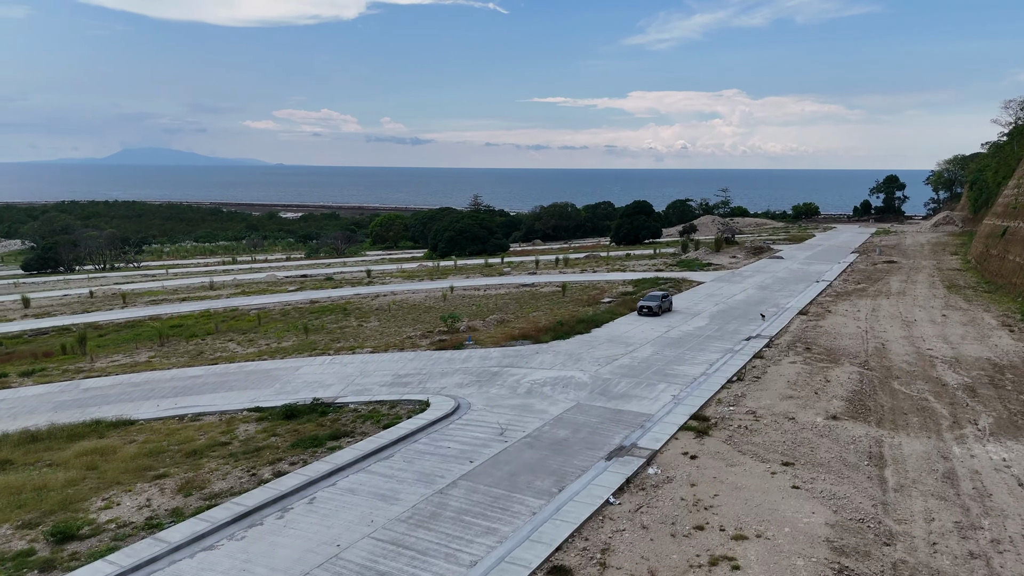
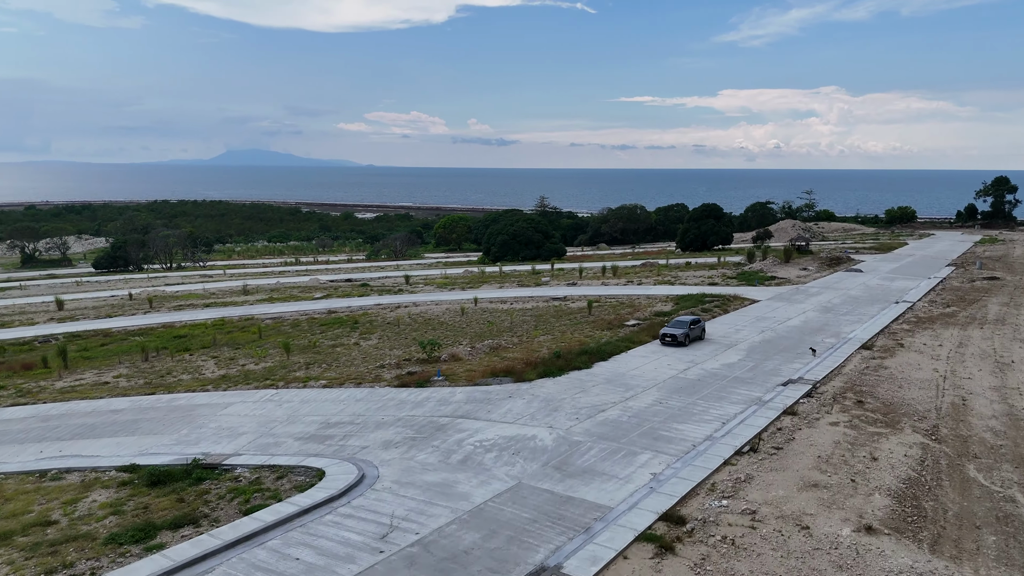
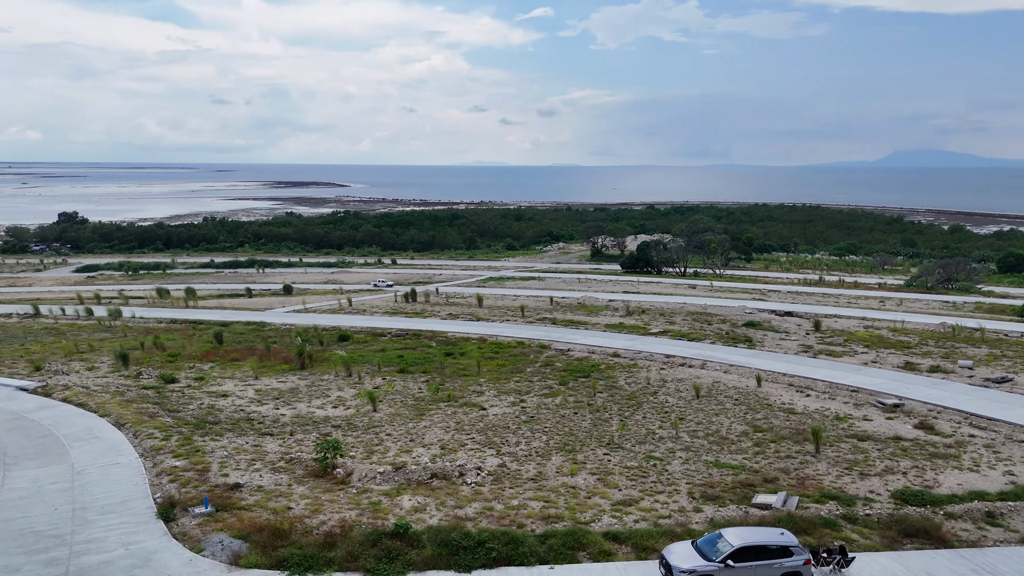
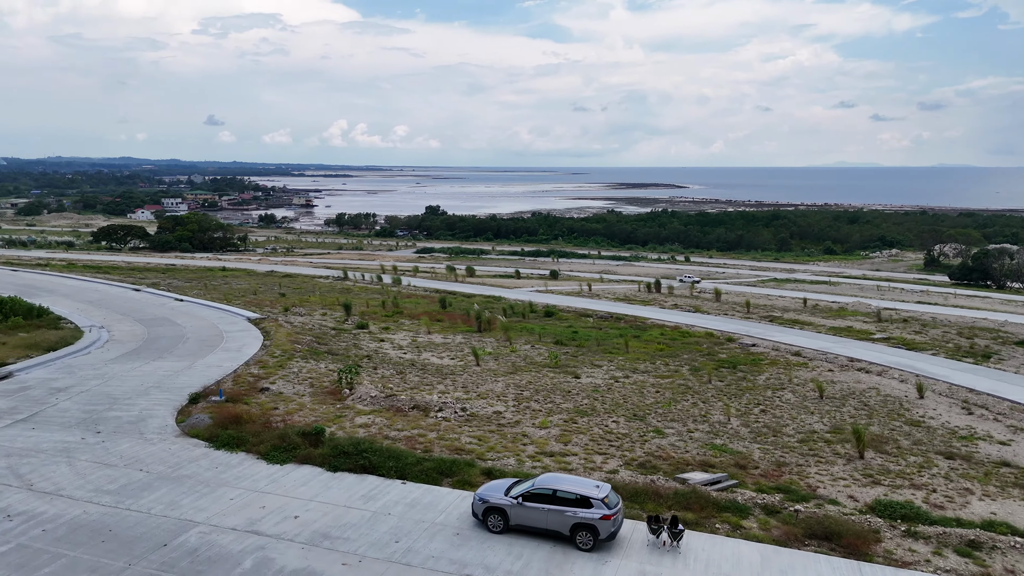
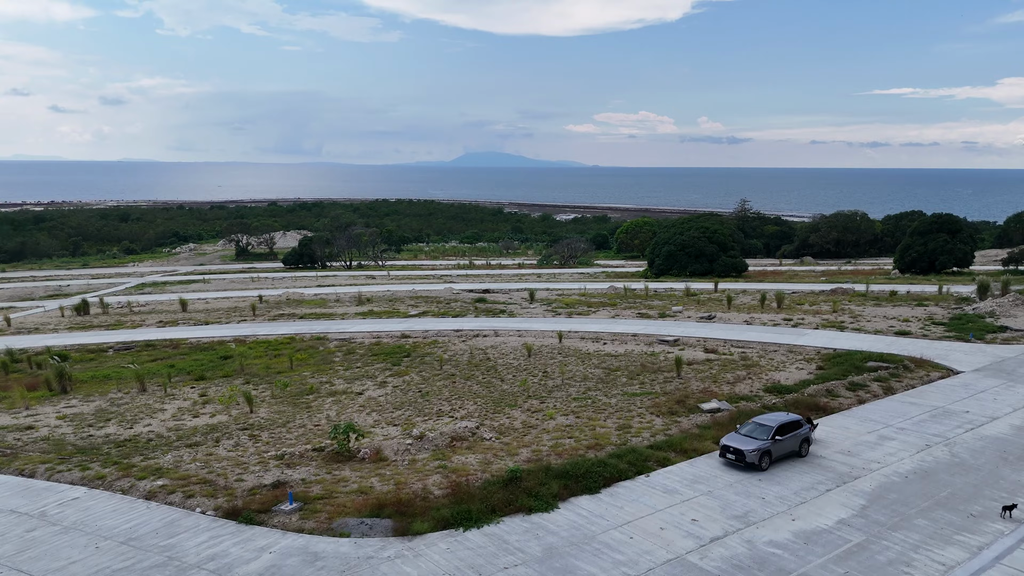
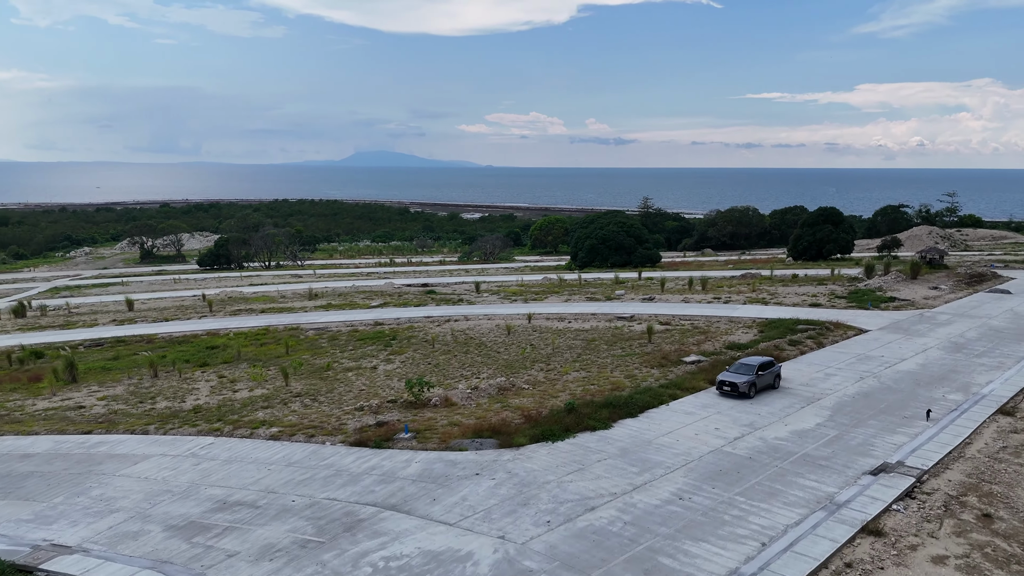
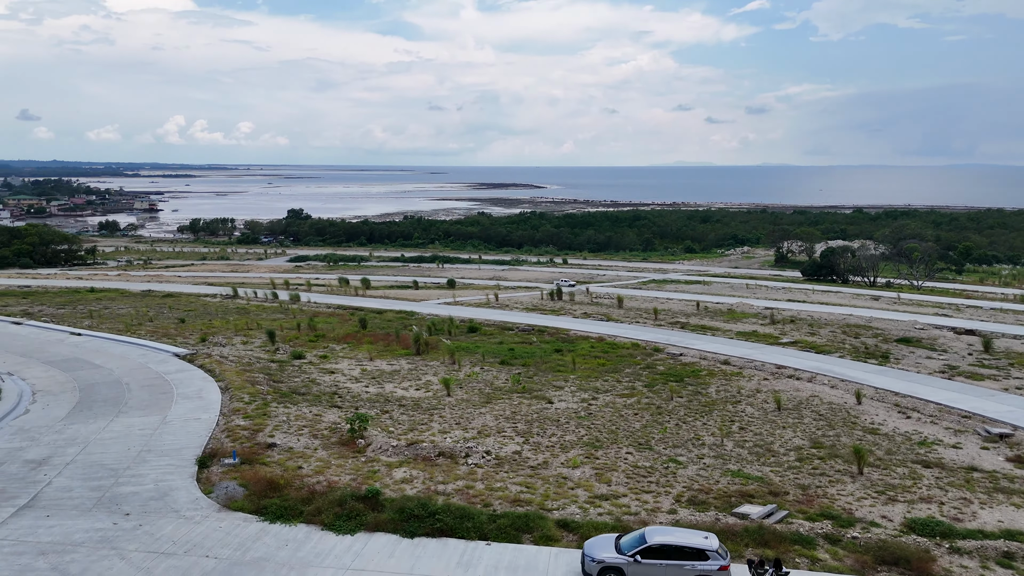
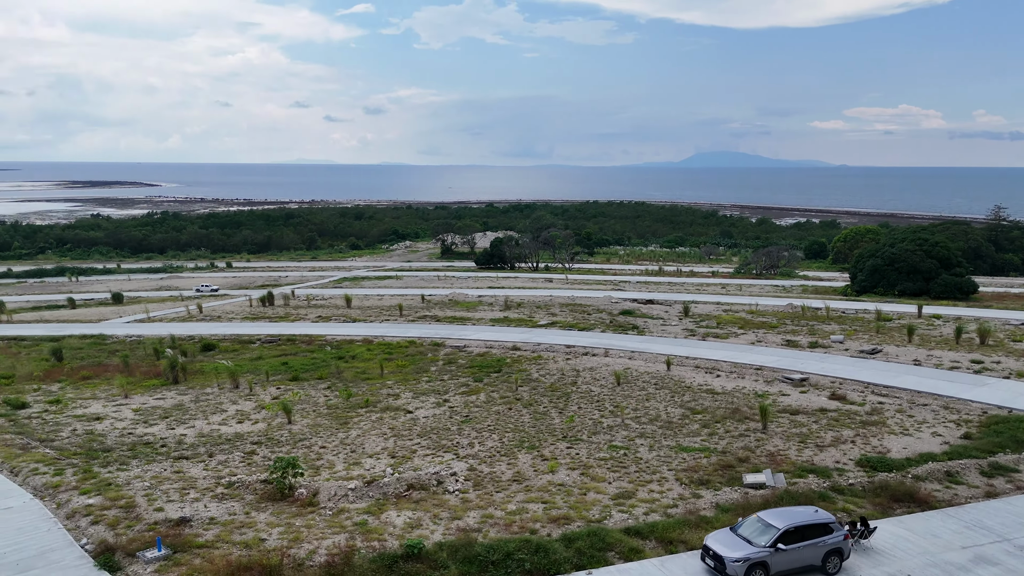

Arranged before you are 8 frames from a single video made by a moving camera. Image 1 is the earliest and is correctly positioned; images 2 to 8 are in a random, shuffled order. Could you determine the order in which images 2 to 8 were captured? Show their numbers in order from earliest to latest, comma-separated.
2, 6, 5, 8, 3, 7, 4
